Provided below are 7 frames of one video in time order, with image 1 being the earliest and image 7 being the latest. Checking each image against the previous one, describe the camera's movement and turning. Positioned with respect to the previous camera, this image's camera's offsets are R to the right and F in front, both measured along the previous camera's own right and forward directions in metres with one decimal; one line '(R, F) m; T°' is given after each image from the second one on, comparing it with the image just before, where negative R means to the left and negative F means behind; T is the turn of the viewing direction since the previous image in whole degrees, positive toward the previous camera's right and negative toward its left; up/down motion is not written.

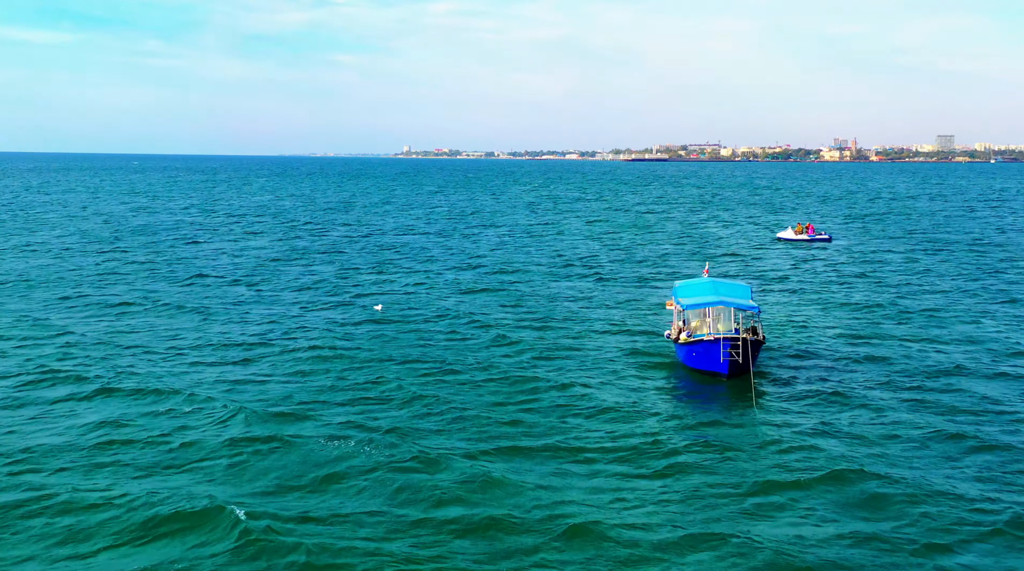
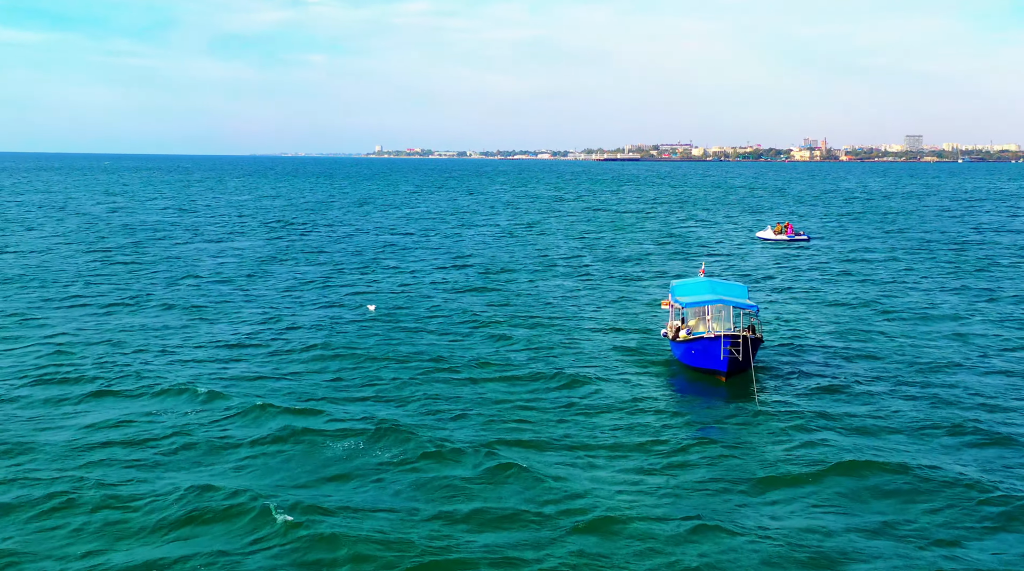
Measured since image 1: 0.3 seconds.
(+5.0, -1.5) m; -7°
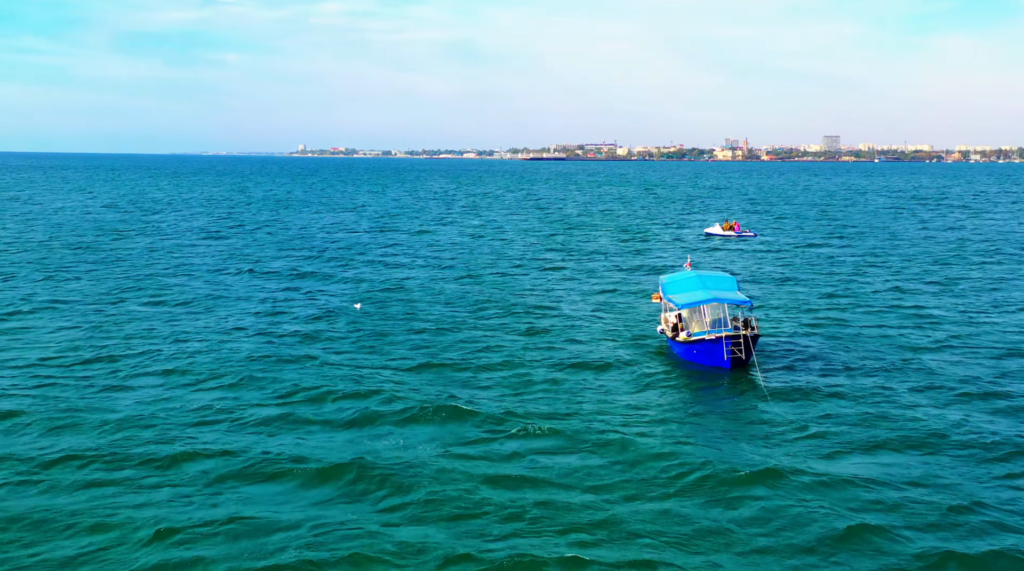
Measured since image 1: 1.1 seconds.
(-2.5, +0.3) m; +4°
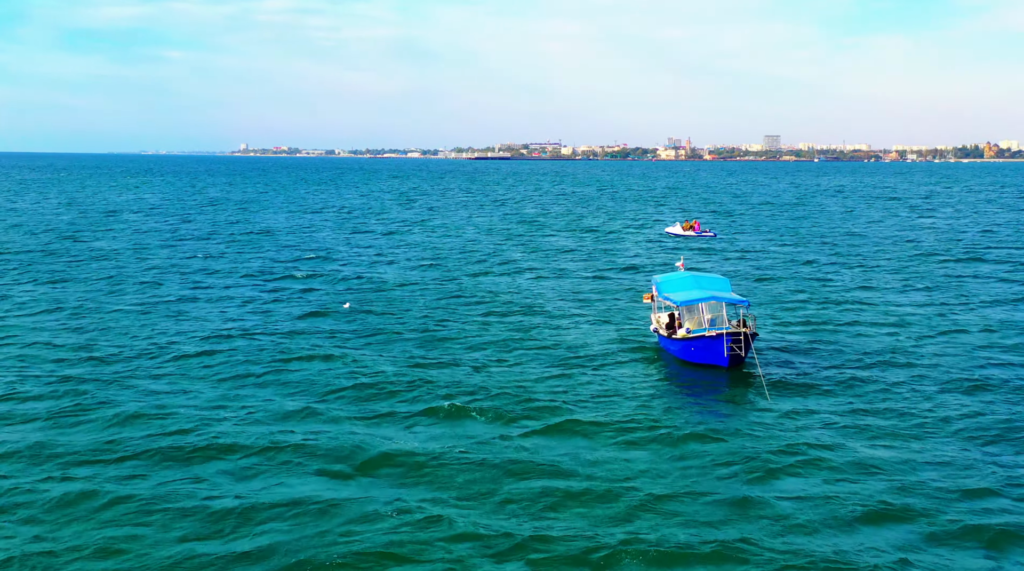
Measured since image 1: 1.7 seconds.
(-1.8, -0.2) m; +3°
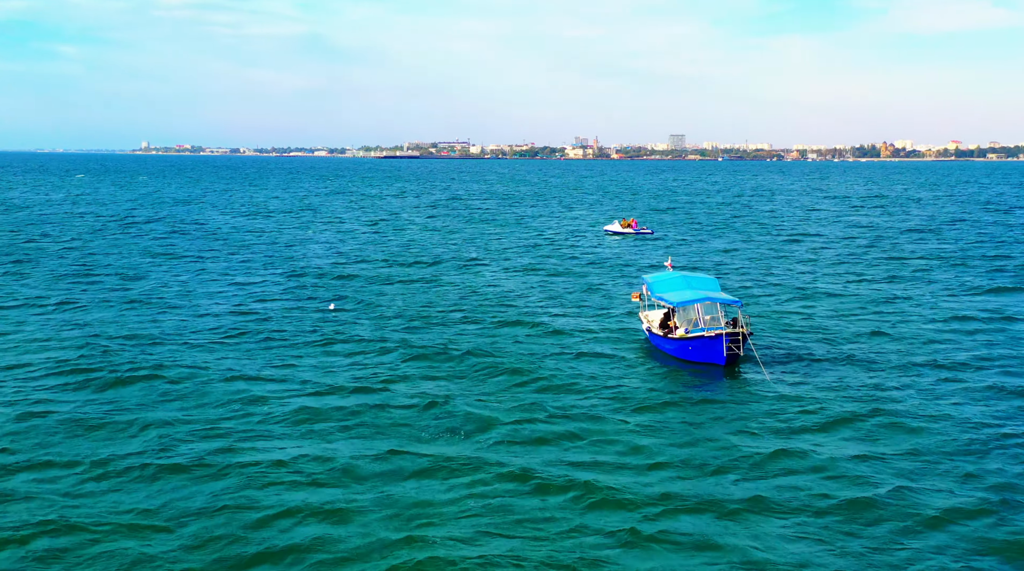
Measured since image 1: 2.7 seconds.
(-3.6, -1.5) m; +5°
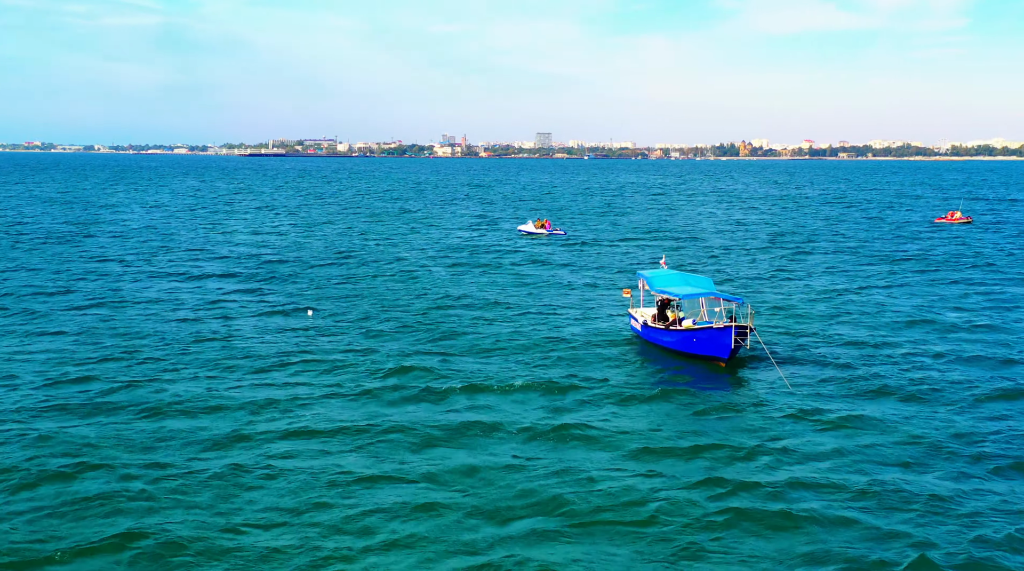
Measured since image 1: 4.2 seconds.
(-6.2, -2.2) m; +7°
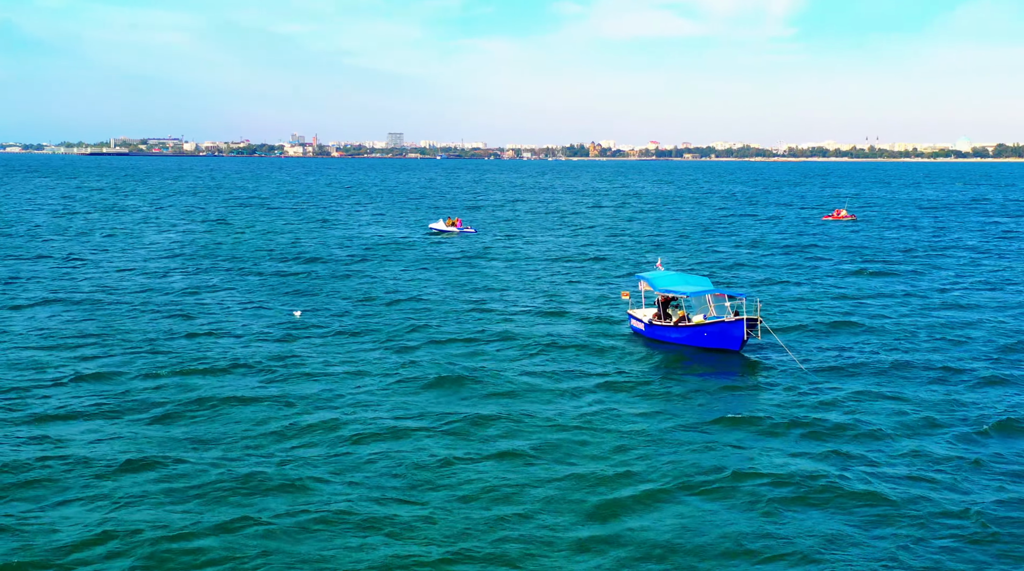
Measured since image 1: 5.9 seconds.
(-7.9, -4.0) m; +7°
